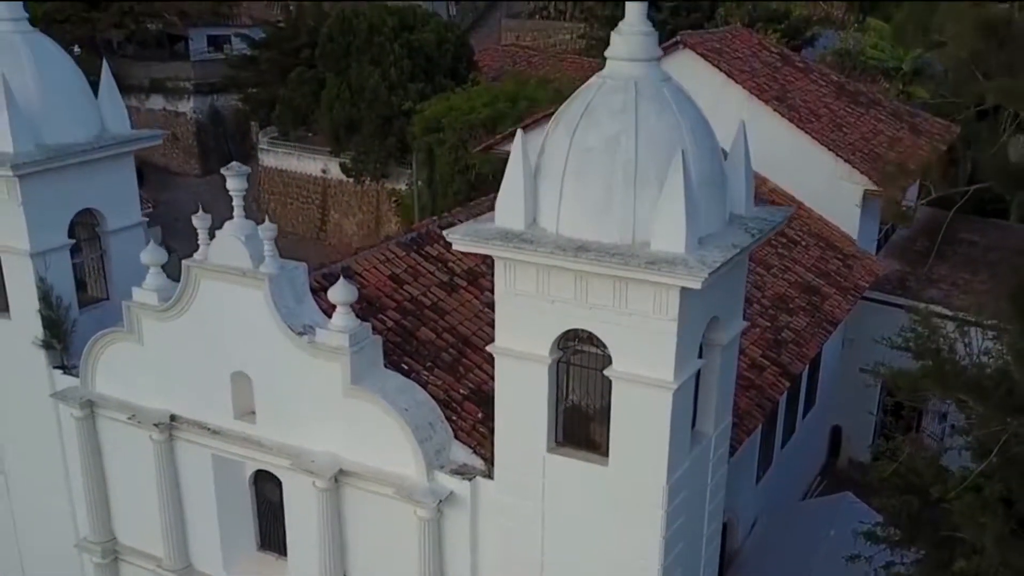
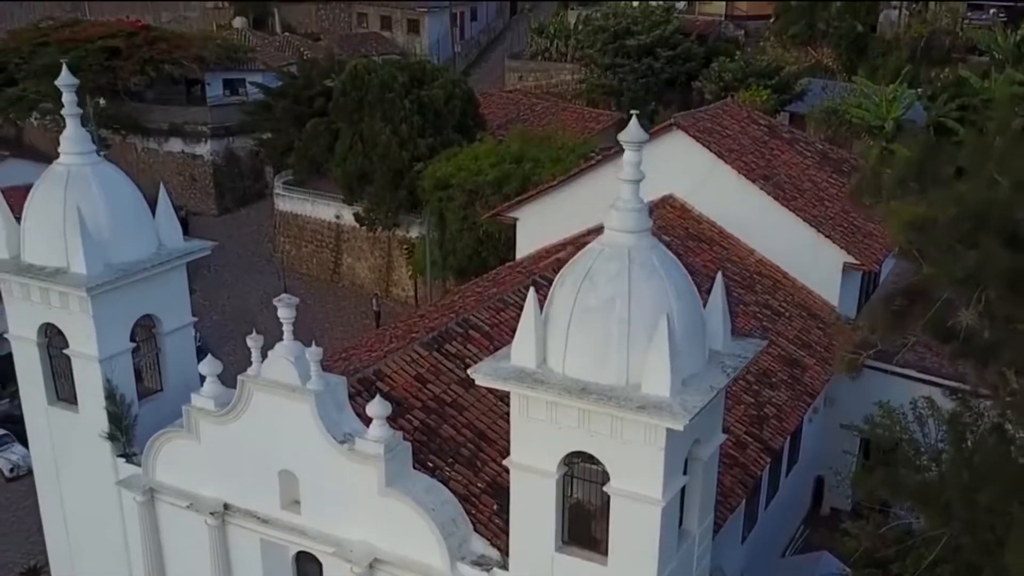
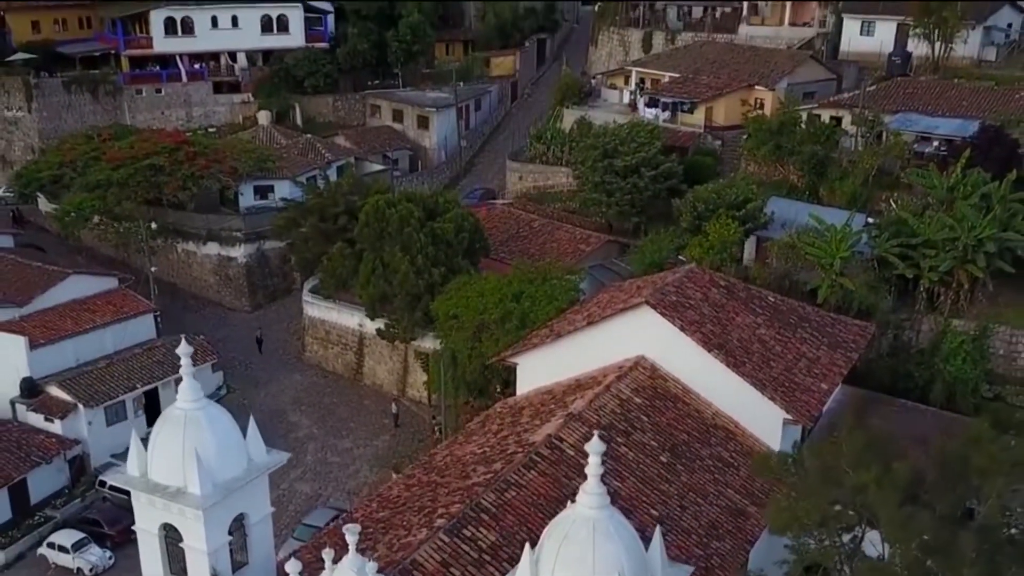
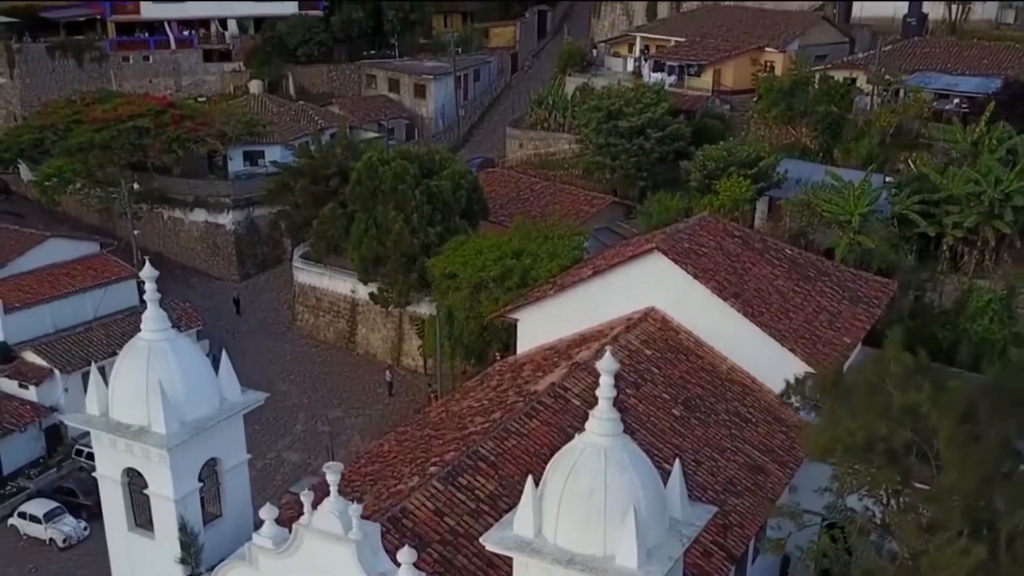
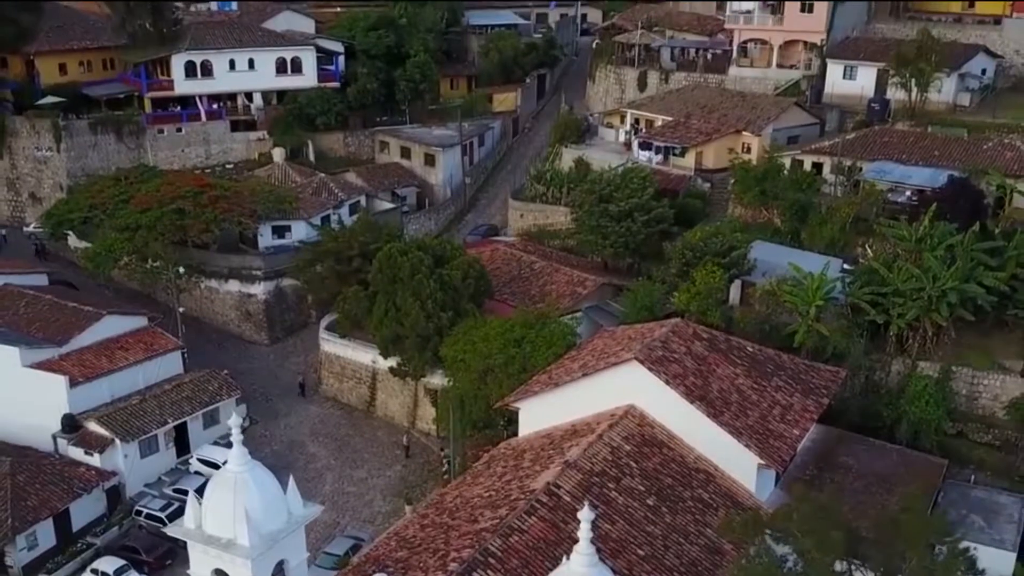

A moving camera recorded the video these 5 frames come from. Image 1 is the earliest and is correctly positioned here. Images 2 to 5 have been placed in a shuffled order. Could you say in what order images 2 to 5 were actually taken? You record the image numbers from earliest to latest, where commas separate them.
2, 4, 3, 5
